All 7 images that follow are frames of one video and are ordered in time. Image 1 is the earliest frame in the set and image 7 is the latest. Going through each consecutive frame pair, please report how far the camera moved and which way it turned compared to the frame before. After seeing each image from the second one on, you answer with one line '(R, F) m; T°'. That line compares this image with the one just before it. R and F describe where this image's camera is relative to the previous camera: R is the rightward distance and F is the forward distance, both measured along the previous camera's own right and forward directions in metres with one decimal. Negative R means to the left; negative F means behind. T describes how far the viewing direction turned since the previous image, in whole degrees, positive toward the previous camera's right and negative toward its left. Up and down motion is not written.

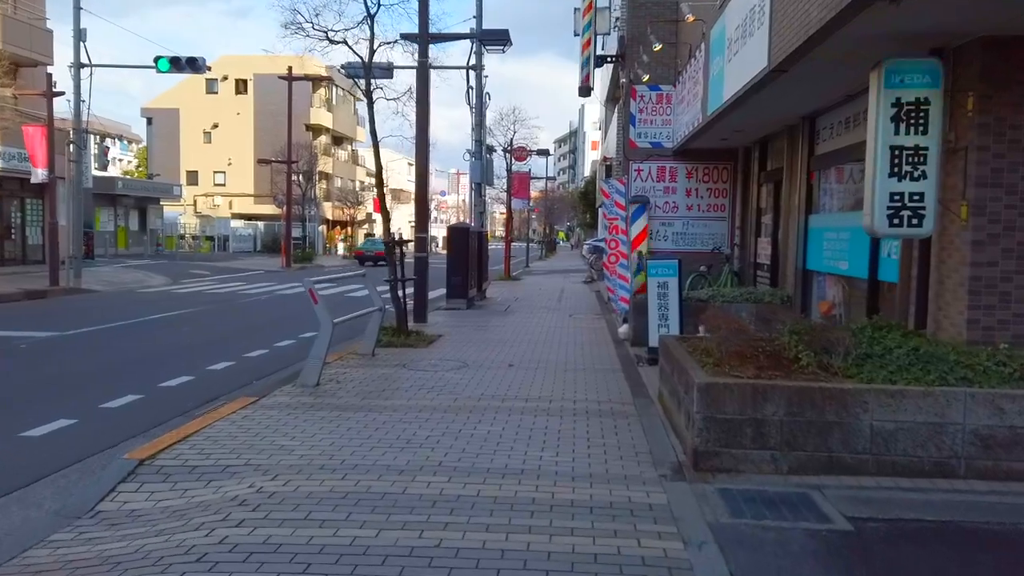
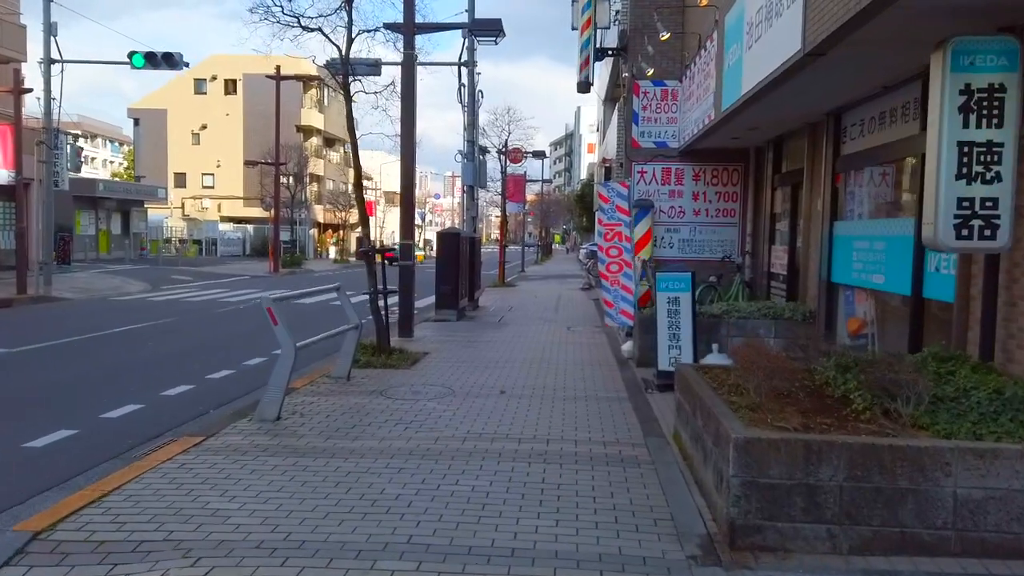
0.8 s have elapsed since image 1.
(0.0, +1.3) m; 0°
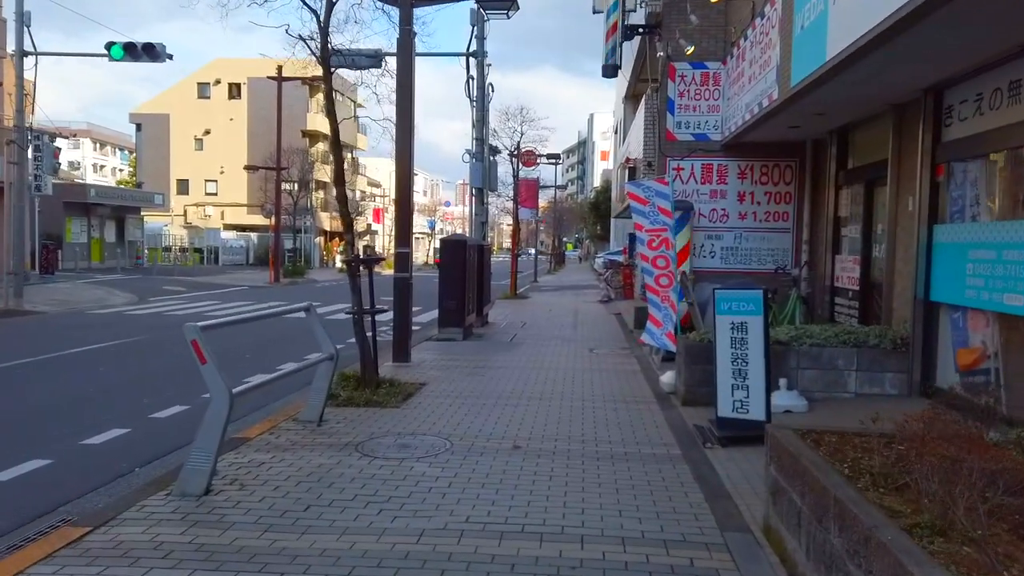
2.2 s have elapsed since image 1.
(0.0, +2.3) m; -1°
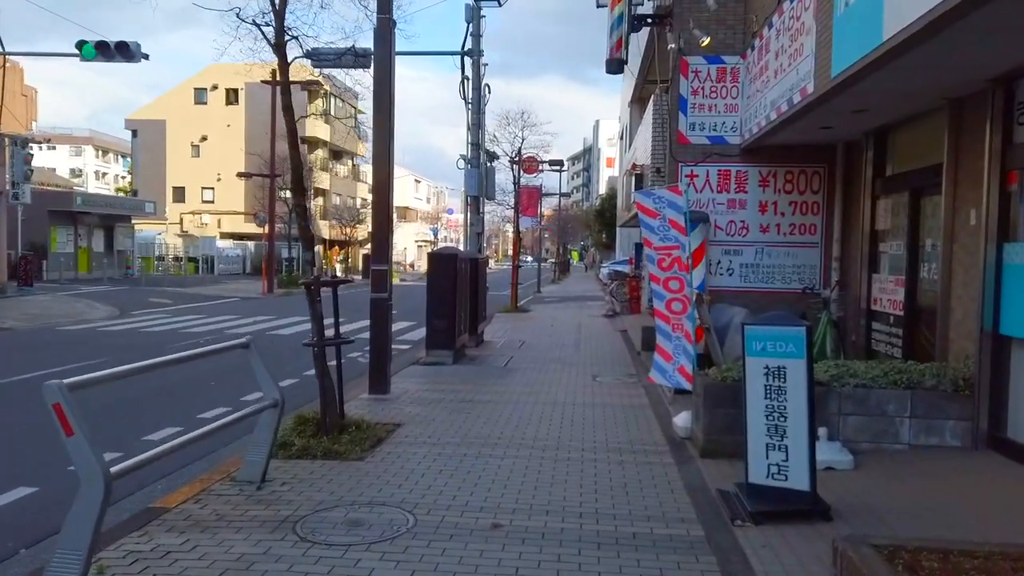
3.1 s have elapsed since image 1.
(+0.2, +1.5) m; 0°
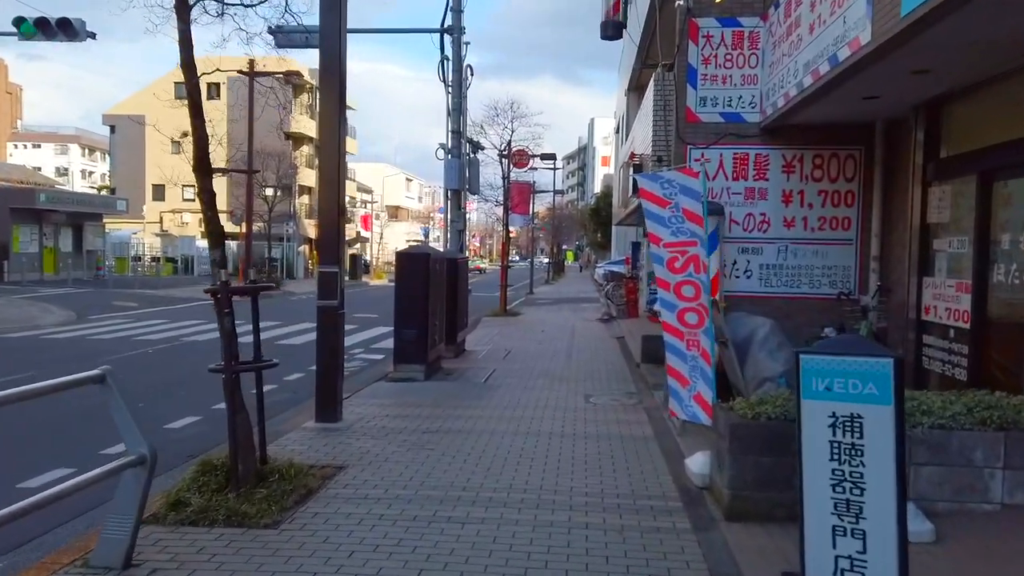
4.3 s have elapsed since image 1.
(+0.2, +1.9) m; 0°
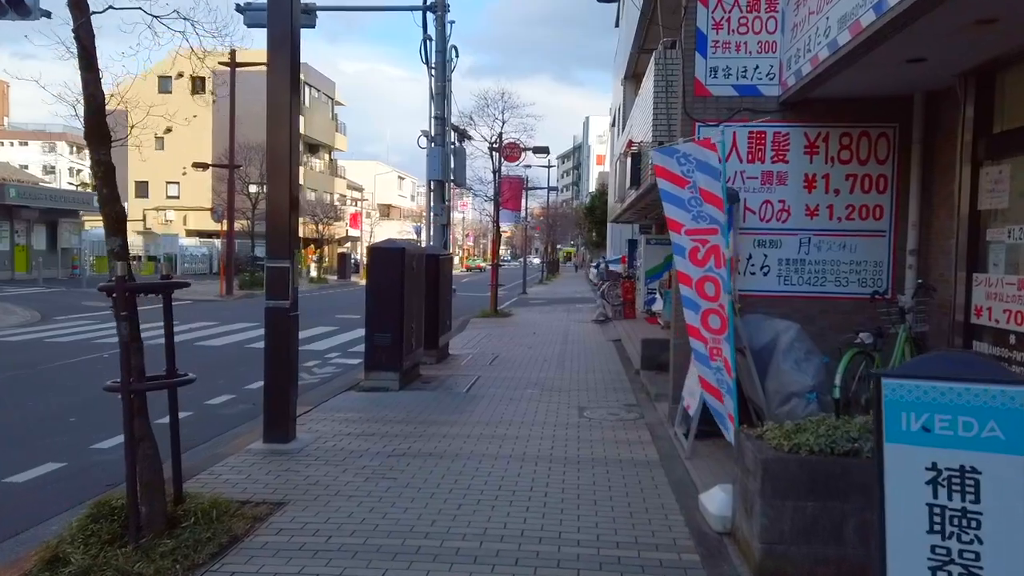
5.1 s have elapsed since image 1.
(+0.1, +1.3) m; 0°
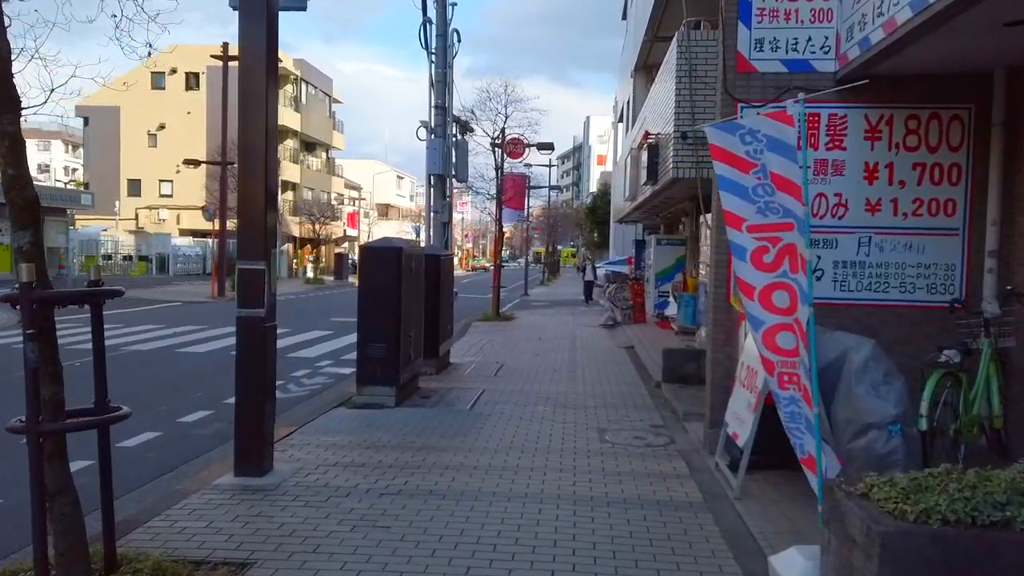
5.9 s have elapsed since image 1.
(-0.1, +1.2) m; 0°
